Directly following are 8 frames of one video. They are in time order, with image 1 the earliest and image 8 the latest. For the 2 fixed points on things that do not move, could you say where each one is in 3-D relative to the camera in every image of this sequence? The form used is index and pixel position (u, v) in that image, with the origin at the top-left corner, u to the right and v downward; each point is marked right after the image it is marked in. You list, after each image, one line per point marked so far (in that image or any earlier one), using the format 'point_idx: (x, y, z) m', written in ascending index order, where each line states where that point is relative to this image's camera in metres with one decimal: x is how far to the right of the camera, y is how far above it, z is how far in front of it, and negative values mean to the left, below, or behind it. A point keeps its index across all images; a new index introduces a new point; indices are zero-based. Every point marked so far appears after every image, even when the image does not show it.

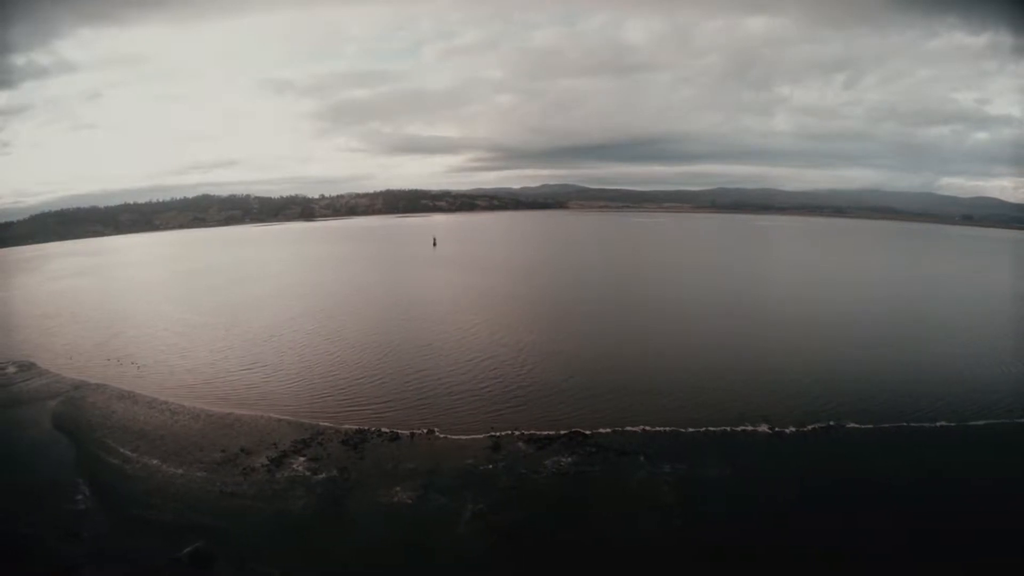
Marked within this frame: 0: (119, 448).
0: (-6.6, -2.8, +9.0) m
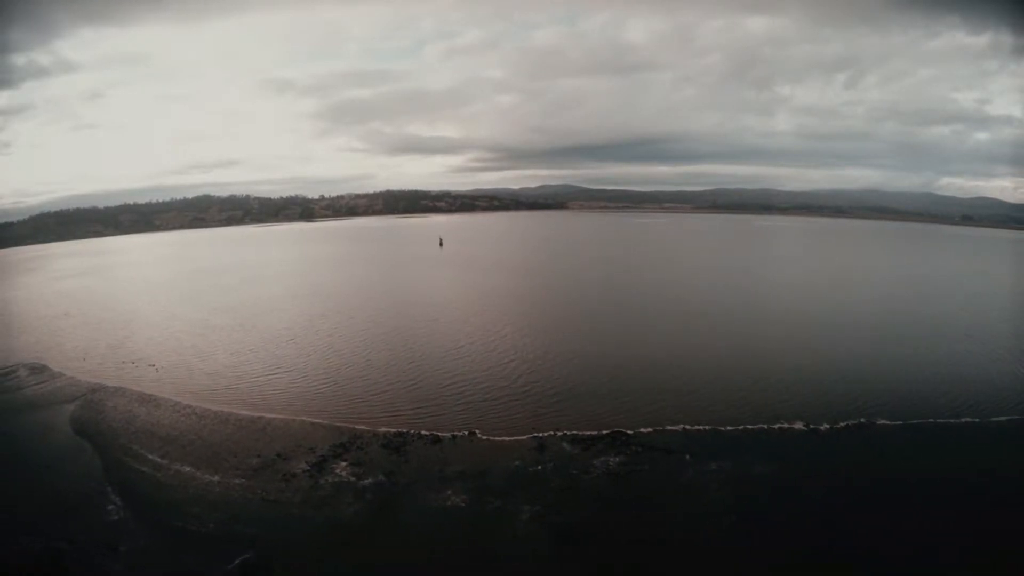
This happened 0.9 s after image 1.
0: (-6.0, -2.8, +8.8) m
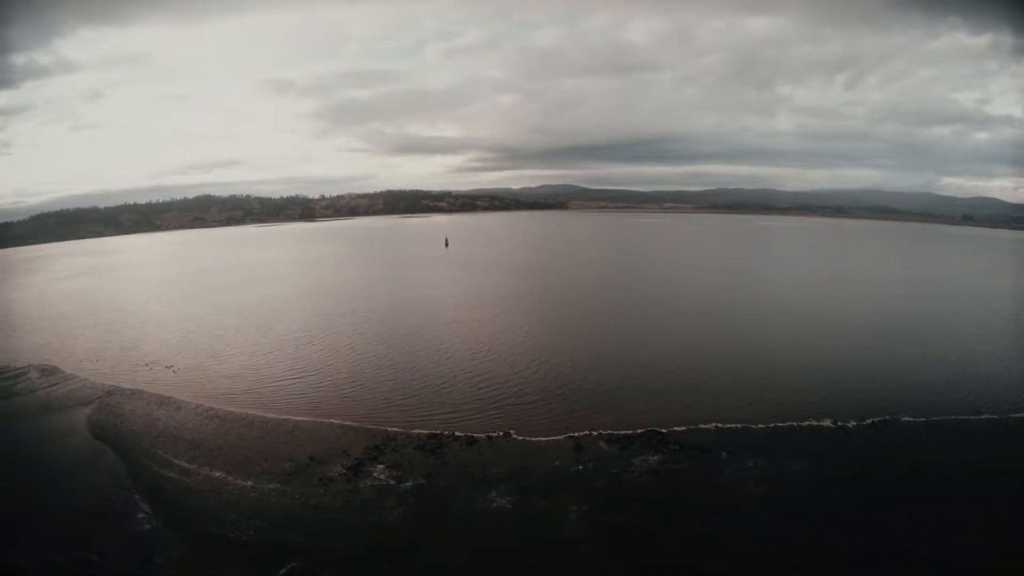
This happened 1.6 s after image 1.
0: (-5.4, -2.8, +8.7) m
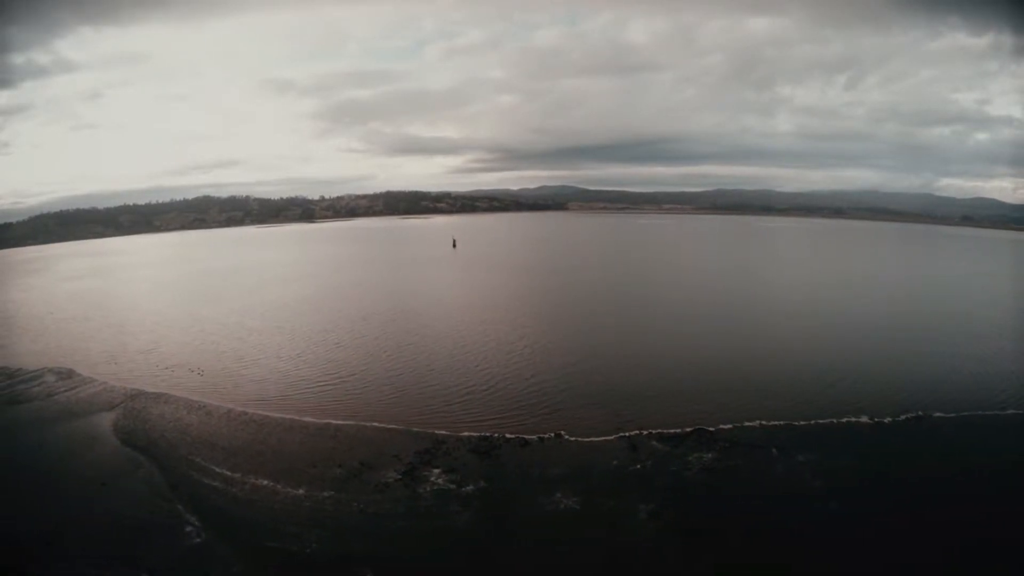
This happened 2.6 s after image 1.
0: (-4.6, -2.8, +8.5) m
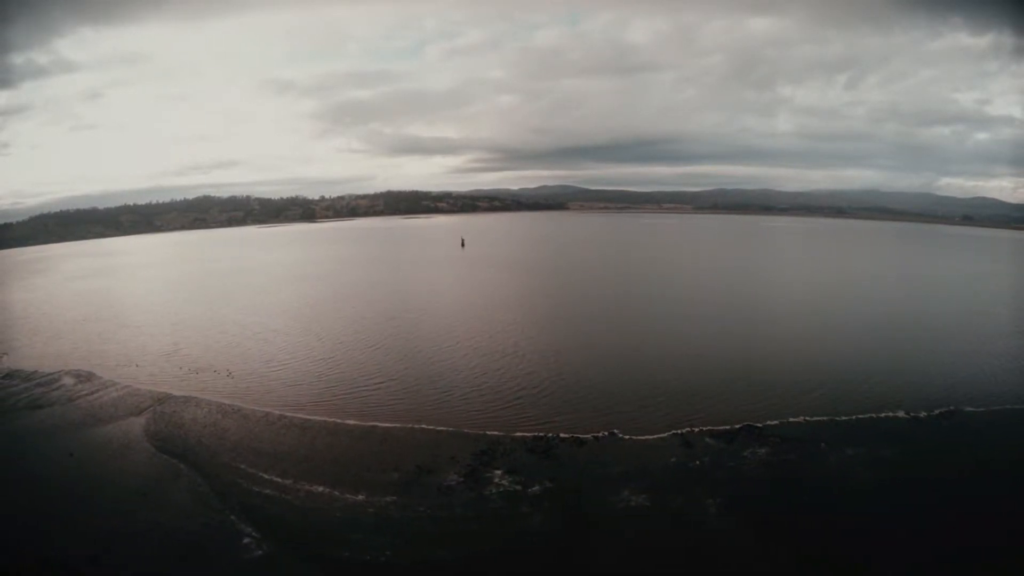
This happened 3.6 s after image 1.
0: (-3.8, -2.8, +8.4) m
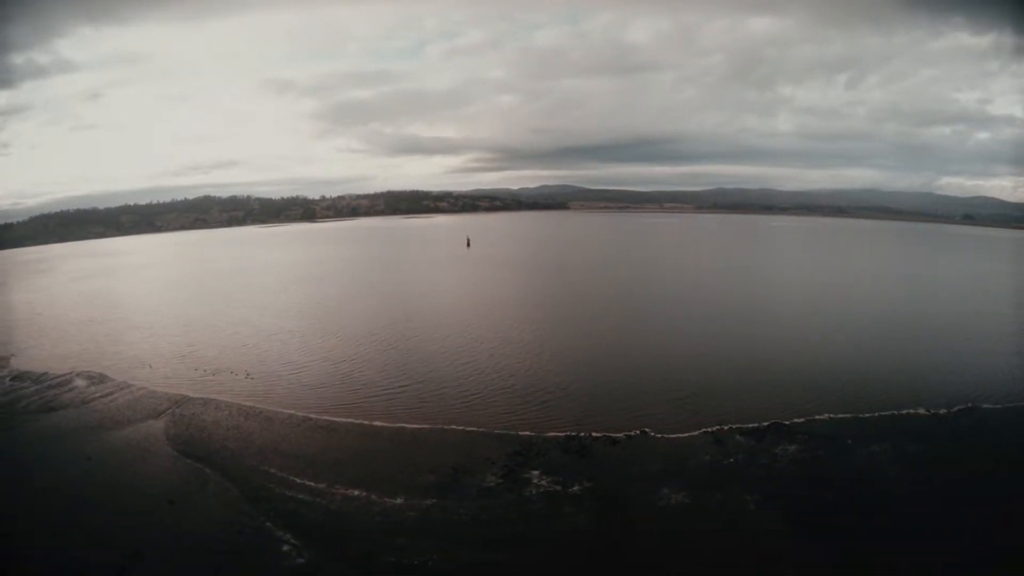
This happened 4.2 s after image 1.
0: (-3.3, -2.8, +8.2) m
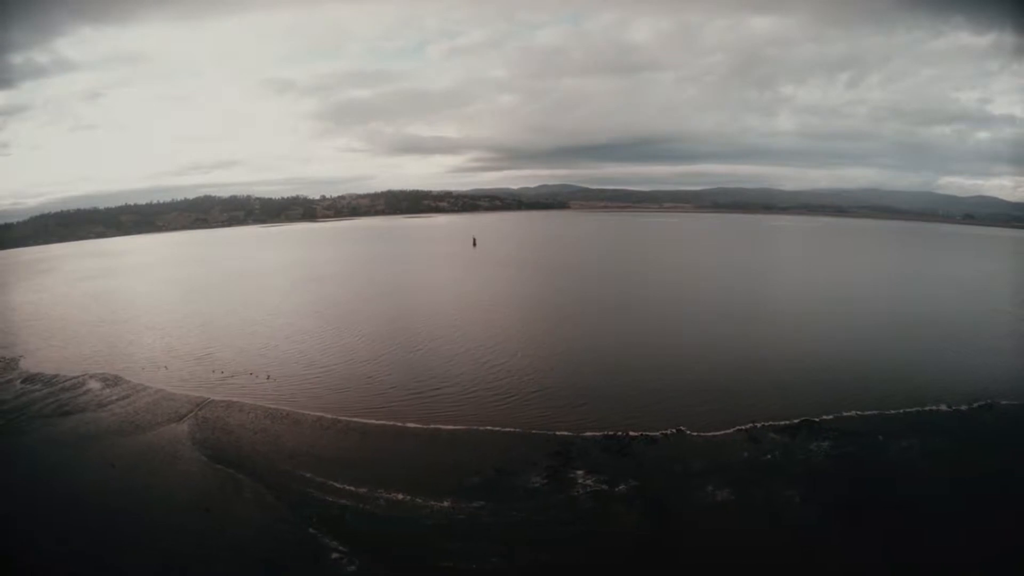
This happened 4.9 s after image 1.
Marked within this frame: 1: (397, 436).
0: (-2.7, -2.8, +8.1) m
1: (-2.0, -2.5, +9.2) m
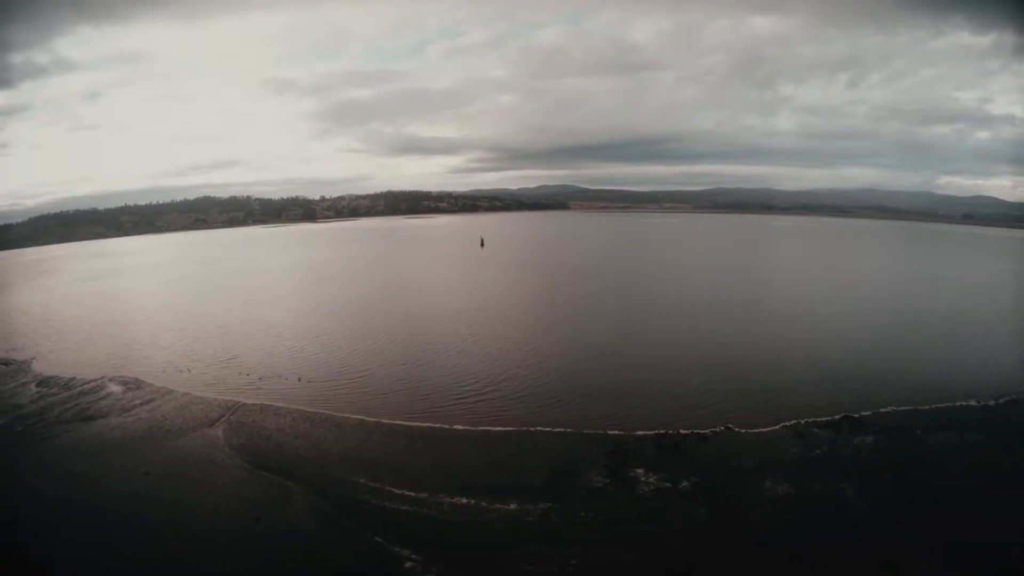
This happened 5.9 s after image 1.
0: (-1.9, -2.8, +7.9) m
1: (-1.2, -2.5, +9.0) m
